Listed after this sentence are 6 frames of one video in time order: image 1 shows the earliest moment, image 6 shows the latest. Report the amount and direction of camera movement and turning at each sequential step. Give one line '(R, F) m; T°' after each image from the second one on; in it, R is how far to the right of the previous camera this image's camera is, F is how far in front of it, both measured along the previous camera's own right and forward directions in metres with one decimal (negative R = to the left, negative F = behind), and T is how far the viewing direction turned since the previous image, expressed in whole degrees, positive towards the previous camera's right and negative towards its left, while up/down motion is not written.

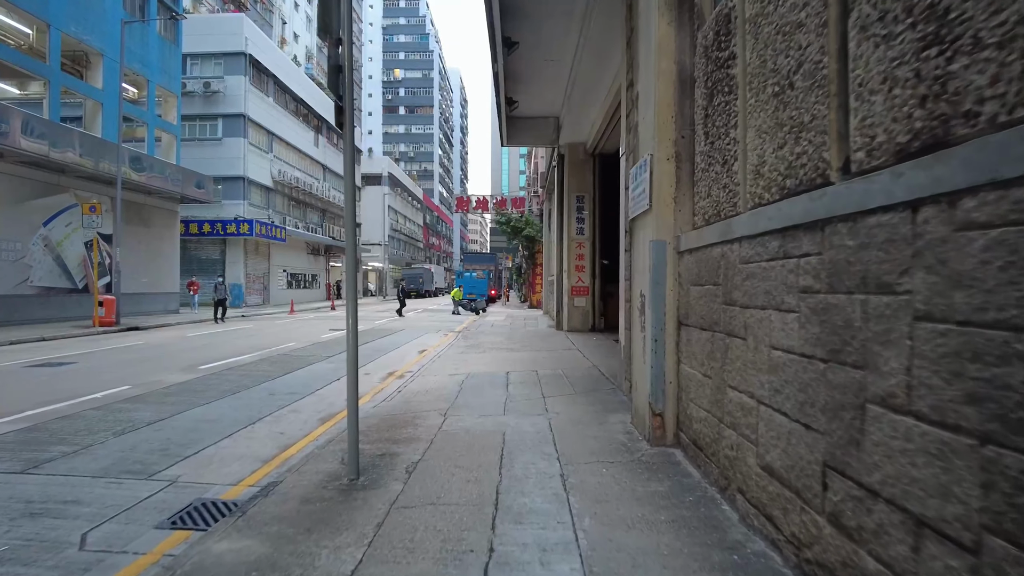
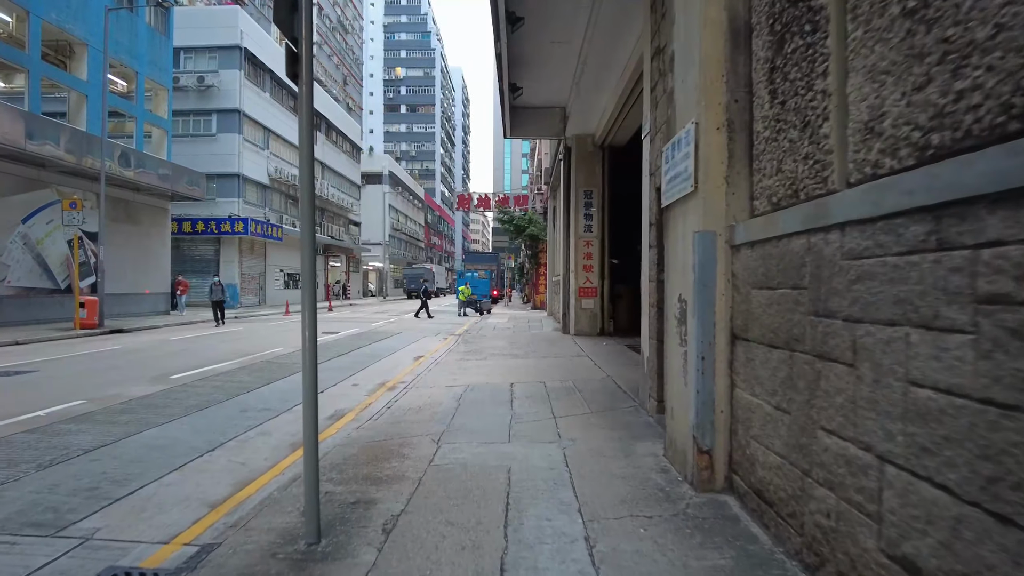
(0.0, +1.0) m; 0°
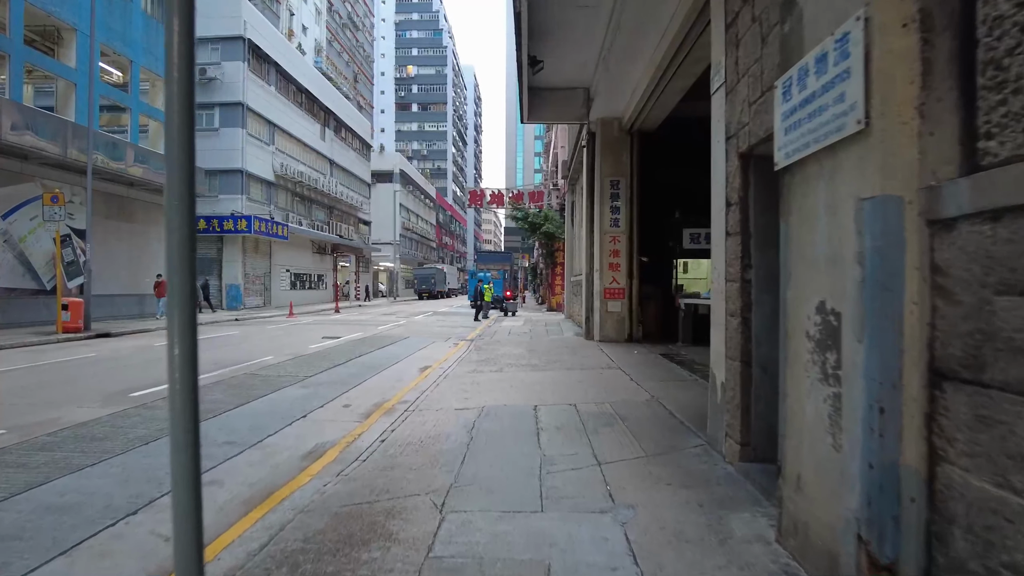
(-0.1, +1.6) m; -1°
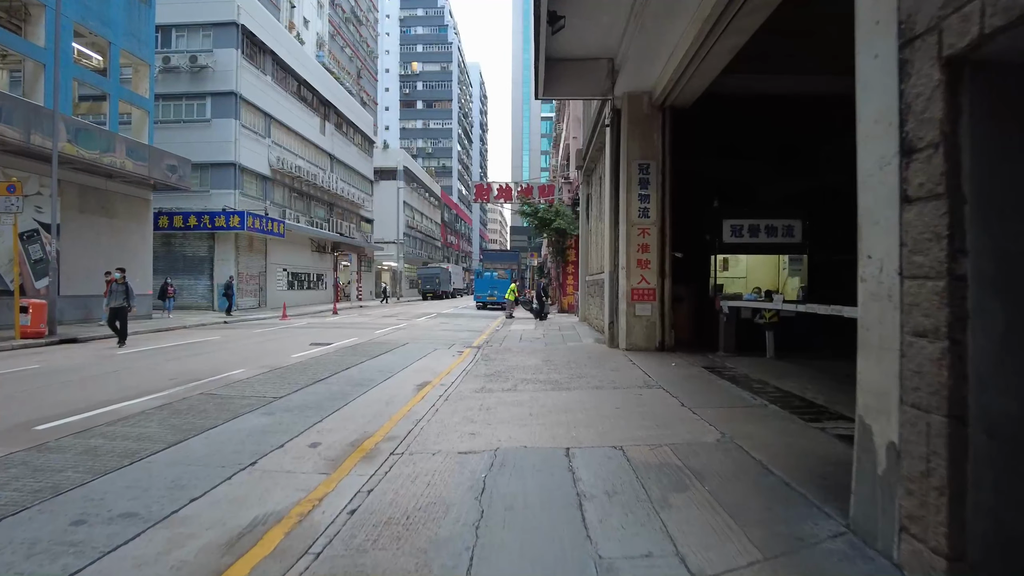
(-0.2, +1.9) m; 0°
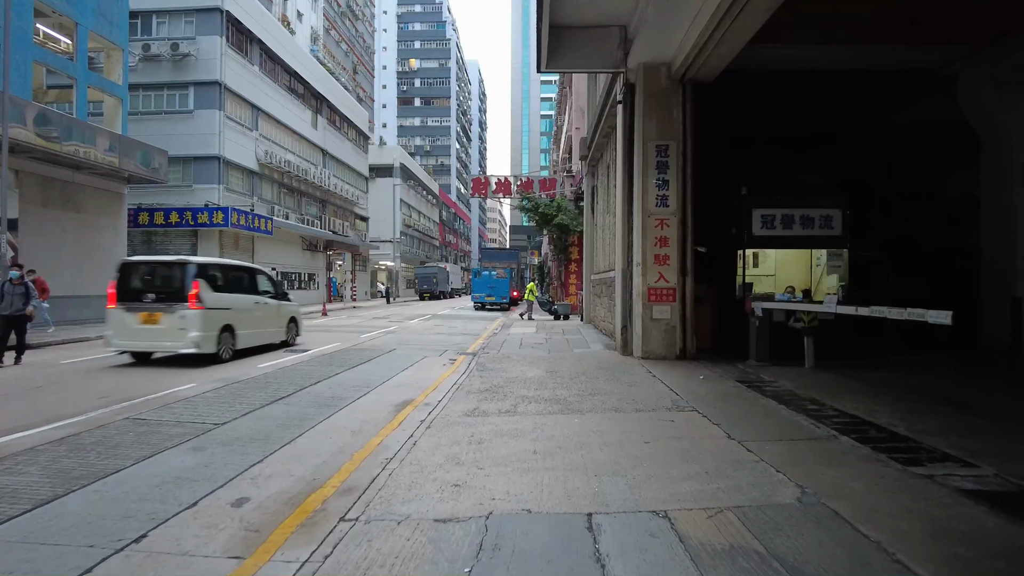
(0.0, +1.6) m; 0°
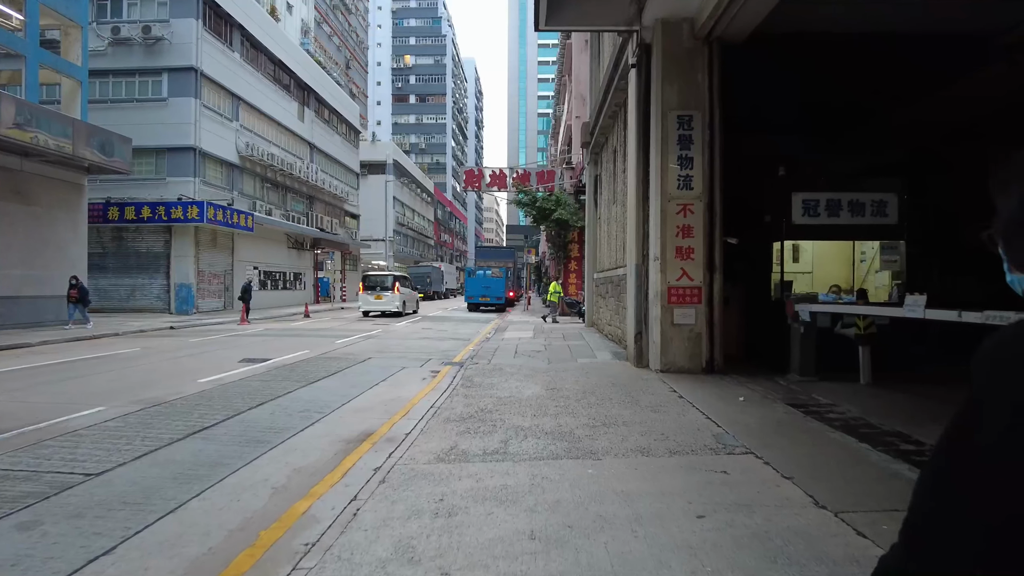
(+0.1, +1.9) m; 0°
